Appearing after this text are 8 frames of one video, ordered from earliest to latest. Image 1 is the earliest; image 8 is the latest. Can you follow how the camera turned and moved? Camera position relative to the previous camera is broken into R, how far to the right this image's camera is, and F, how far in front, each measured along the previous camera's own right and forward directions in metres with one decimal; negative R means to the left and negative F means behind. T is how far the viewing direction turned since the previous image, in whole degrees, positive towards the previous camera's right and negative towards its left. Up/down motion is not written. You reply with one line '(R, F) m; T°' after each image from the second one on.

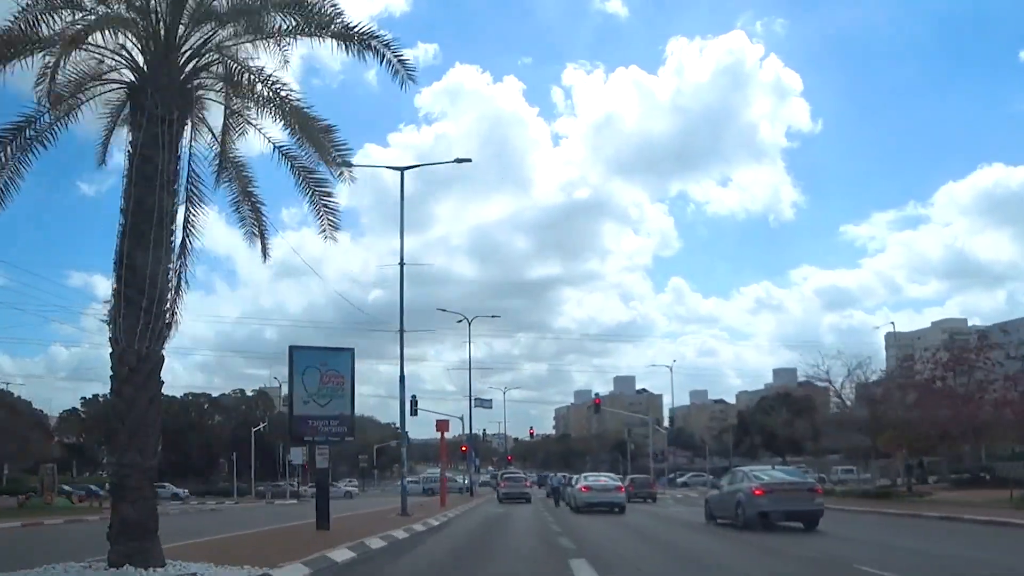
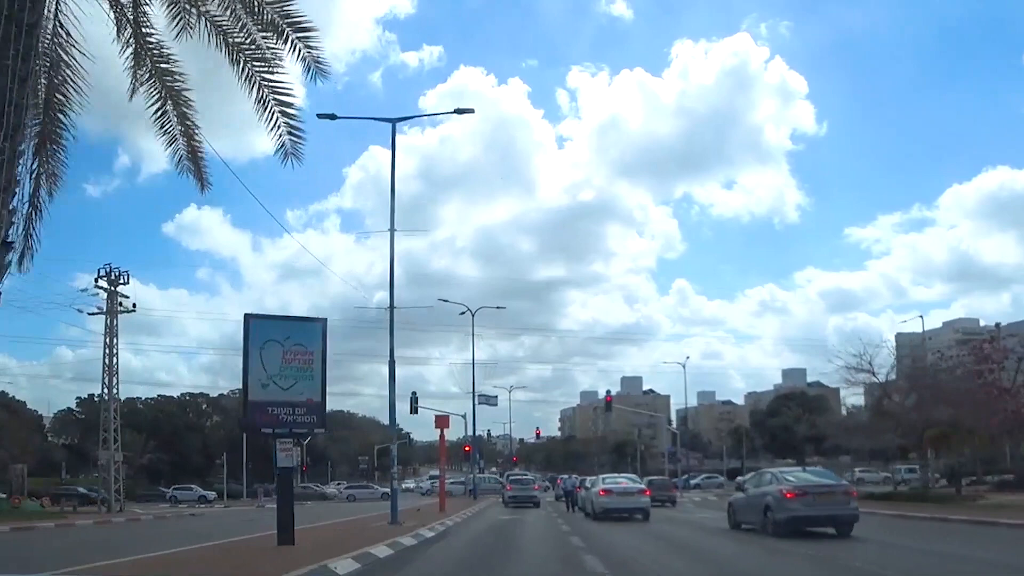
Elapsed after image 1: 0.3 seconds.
(-0.2, +0.3) m; 0°
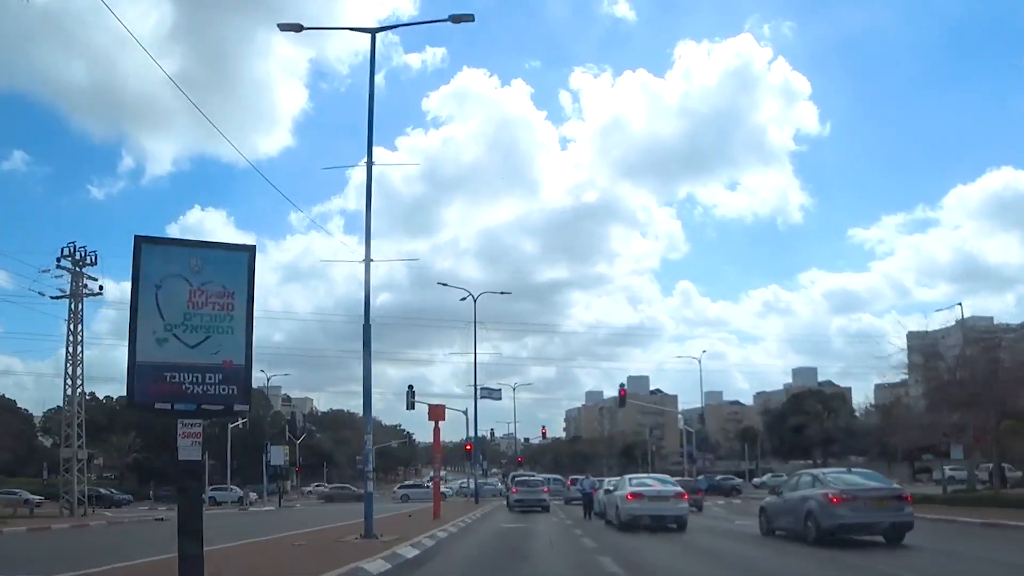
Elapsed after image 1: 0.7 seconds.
(-0.4, +0.4) m; 0°
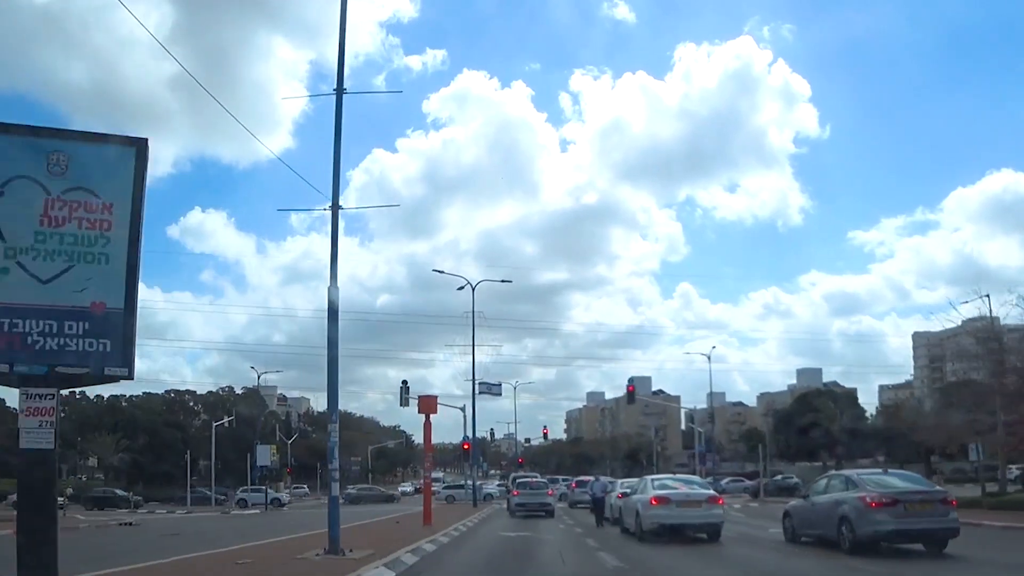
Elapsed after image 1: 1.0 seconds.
(-0.7, -1.6) m; 0°
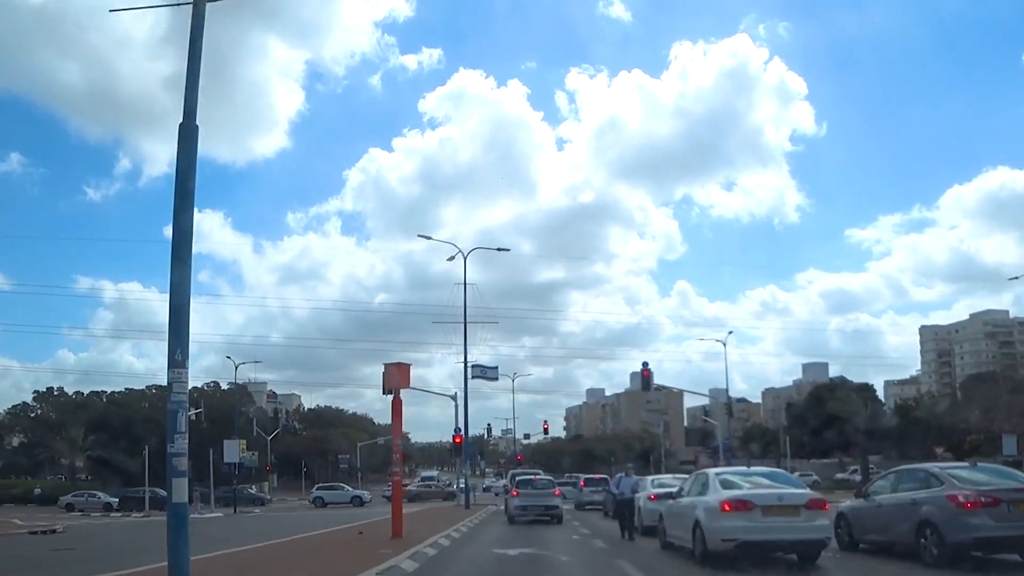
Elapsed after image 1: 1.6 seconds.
(-2.2, -6.2) m; 0°
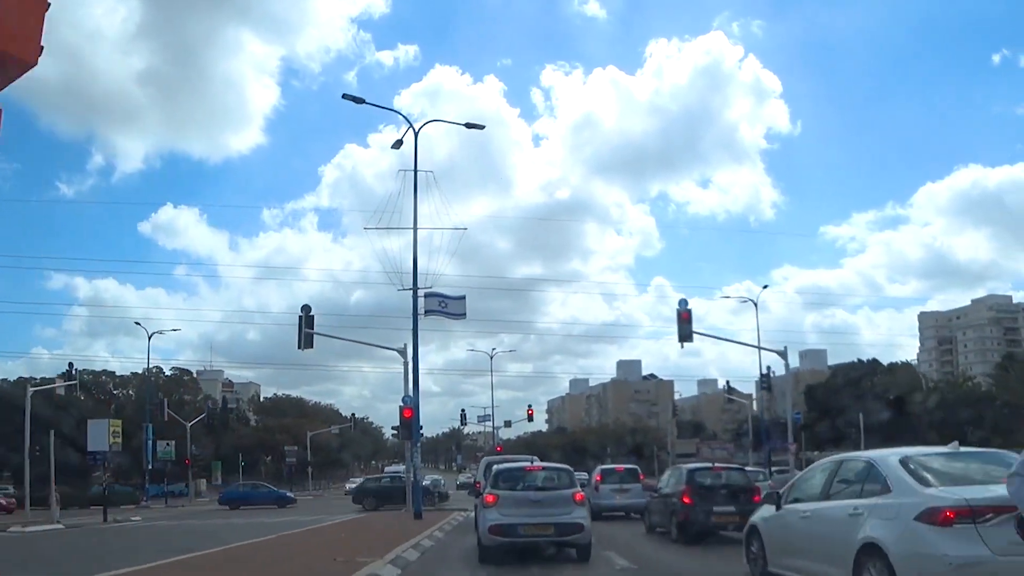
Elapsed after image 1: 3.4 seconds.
(0.0, +9.2) m; +1°
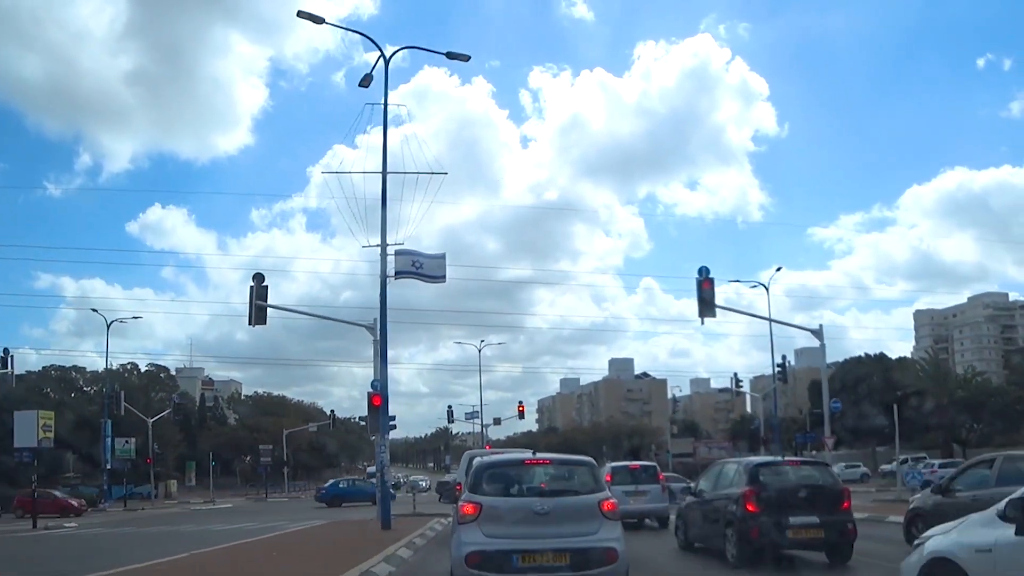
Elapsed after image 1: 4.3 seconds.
(-0.1, +3.1) m; +1°
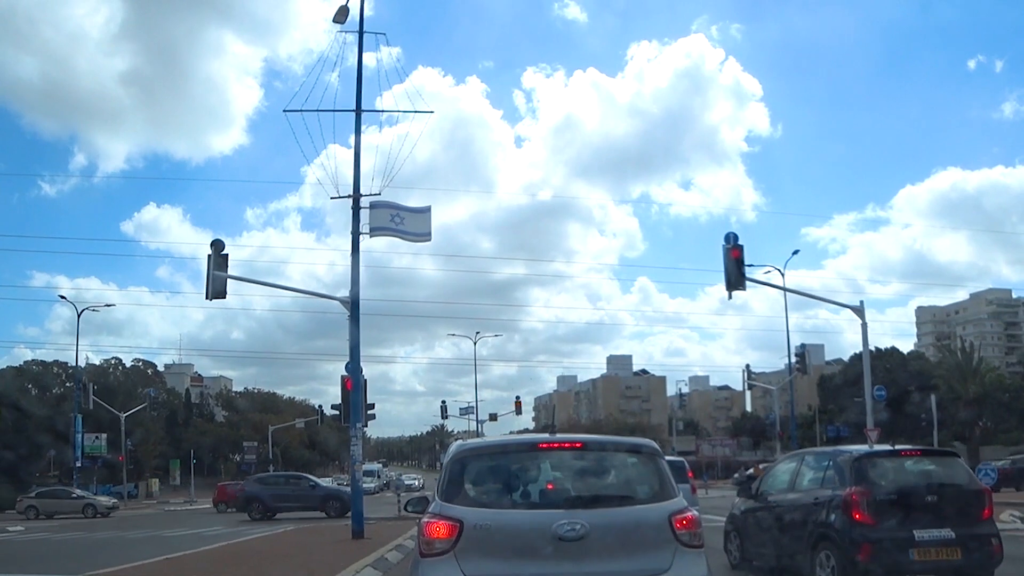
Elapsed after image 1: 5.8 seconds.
(-0.1, +2.3) m; 0°
